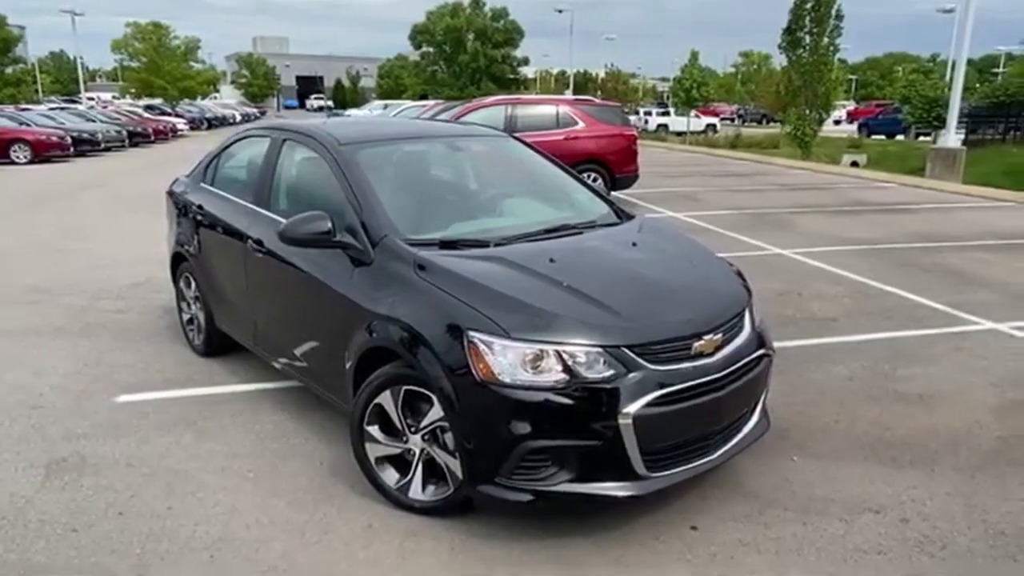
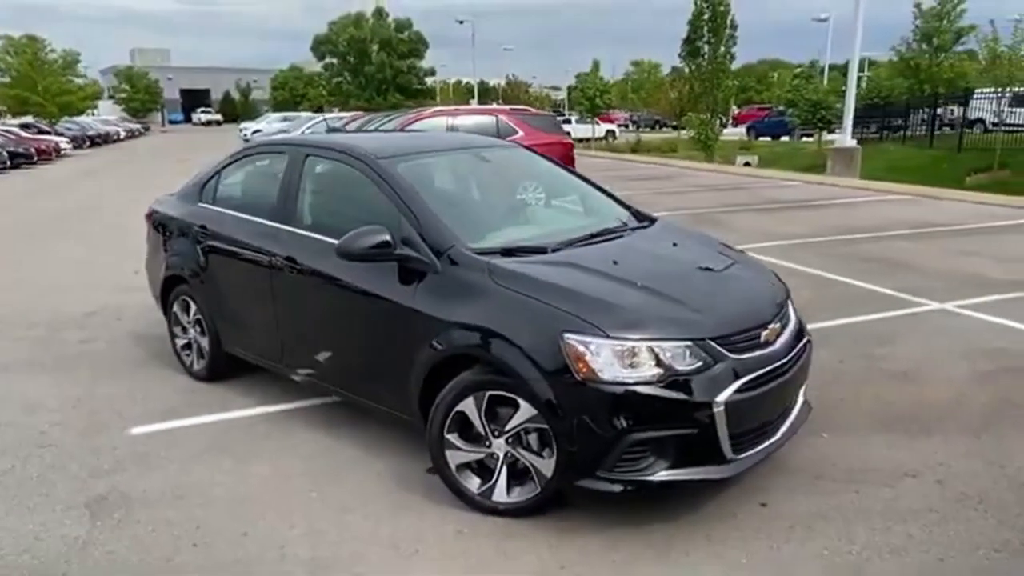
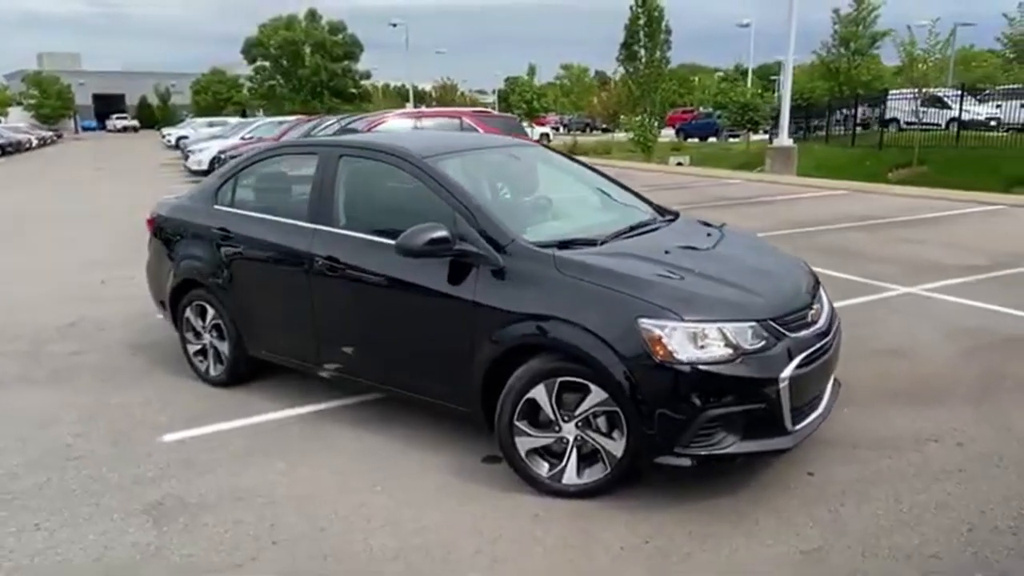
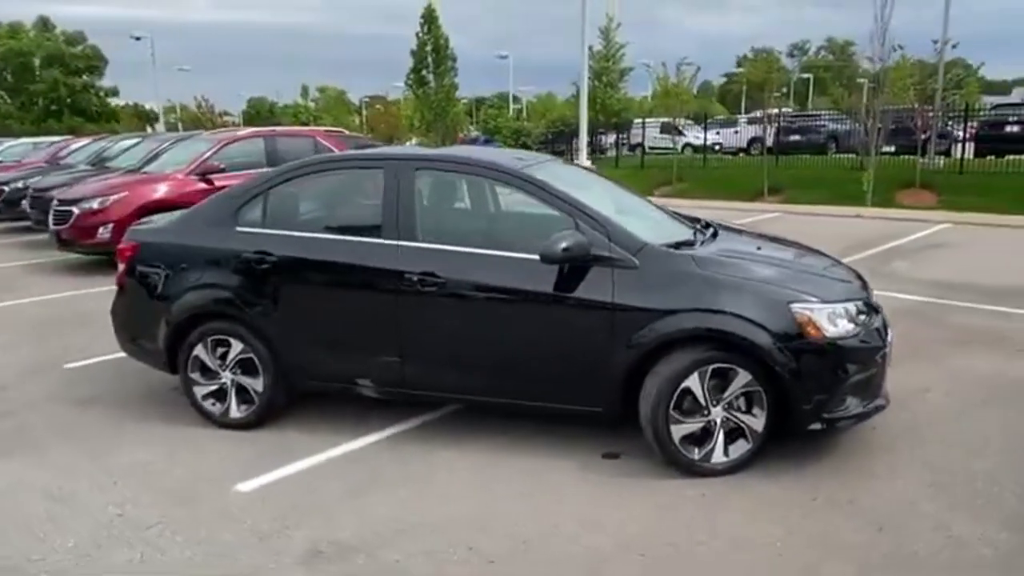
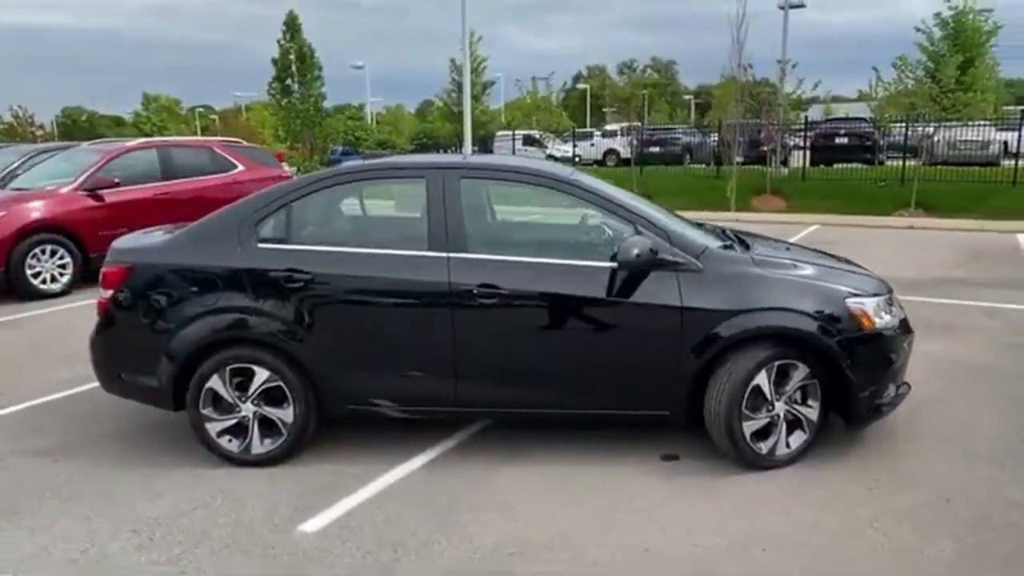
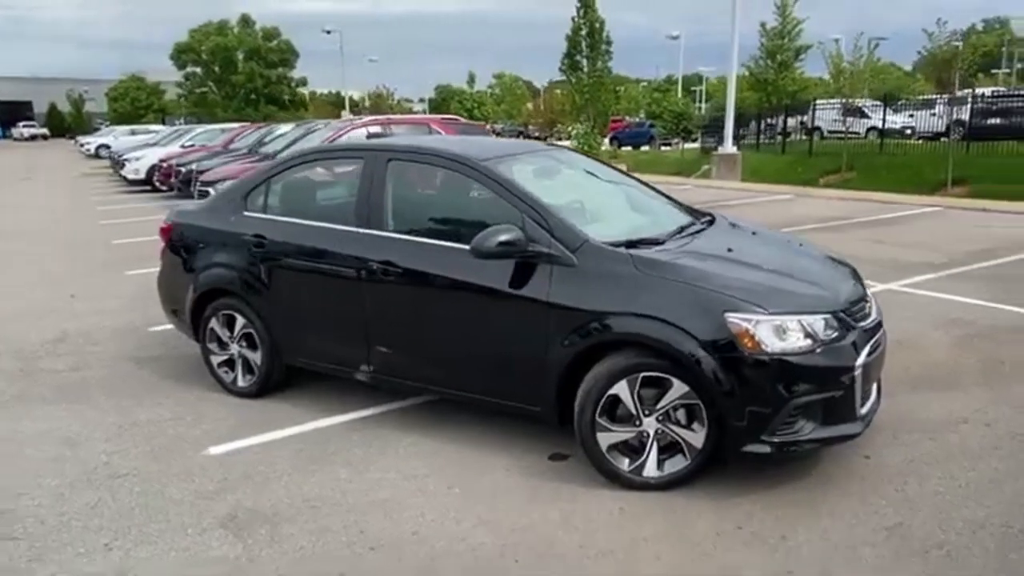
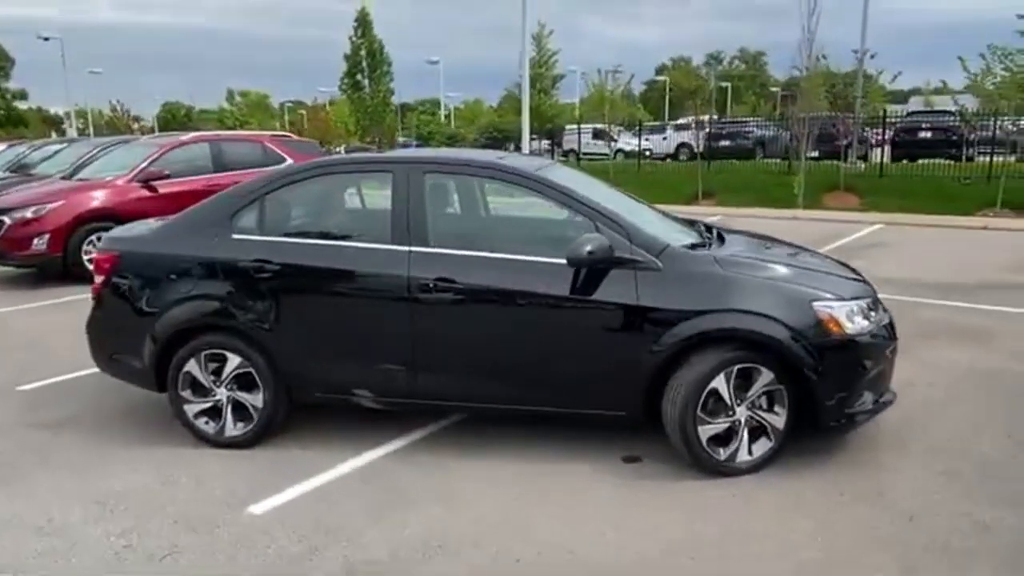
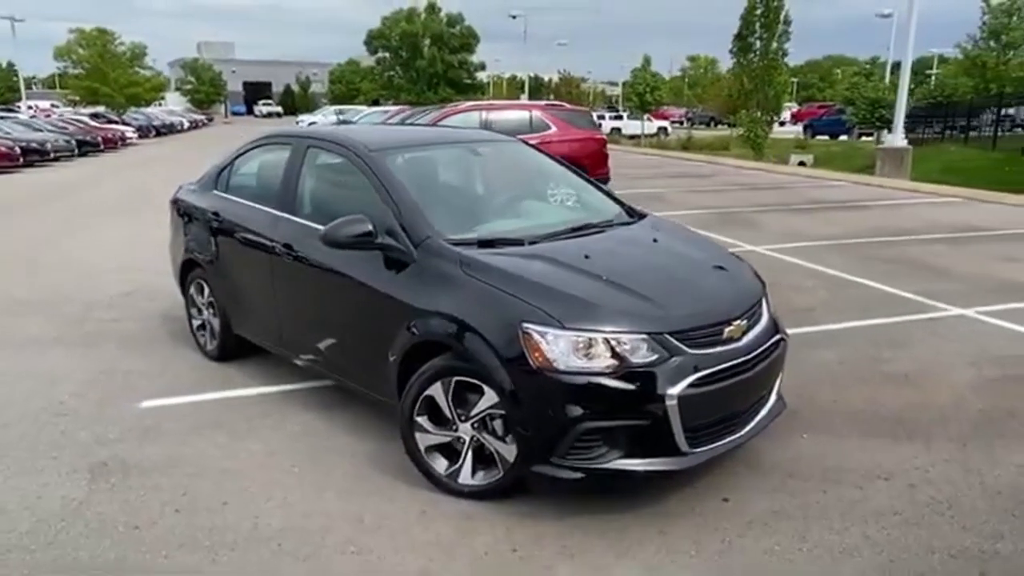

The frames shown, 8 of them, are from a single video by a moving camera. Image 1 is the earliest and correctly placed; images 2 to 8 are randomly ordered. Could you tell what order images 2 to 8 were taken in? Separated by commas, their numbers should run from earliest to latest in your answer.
8, 2, 3, 6, 4, 7, 5
